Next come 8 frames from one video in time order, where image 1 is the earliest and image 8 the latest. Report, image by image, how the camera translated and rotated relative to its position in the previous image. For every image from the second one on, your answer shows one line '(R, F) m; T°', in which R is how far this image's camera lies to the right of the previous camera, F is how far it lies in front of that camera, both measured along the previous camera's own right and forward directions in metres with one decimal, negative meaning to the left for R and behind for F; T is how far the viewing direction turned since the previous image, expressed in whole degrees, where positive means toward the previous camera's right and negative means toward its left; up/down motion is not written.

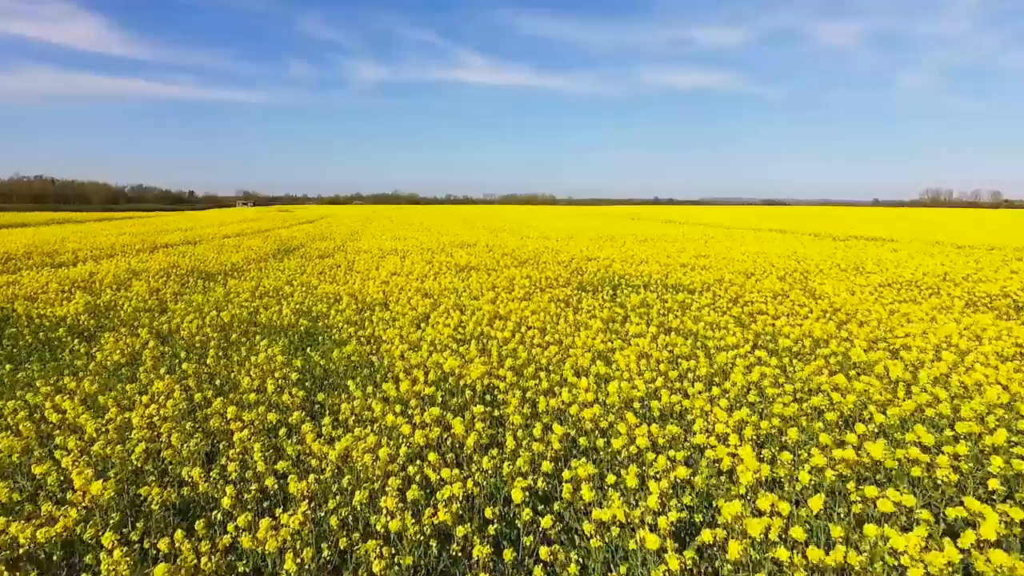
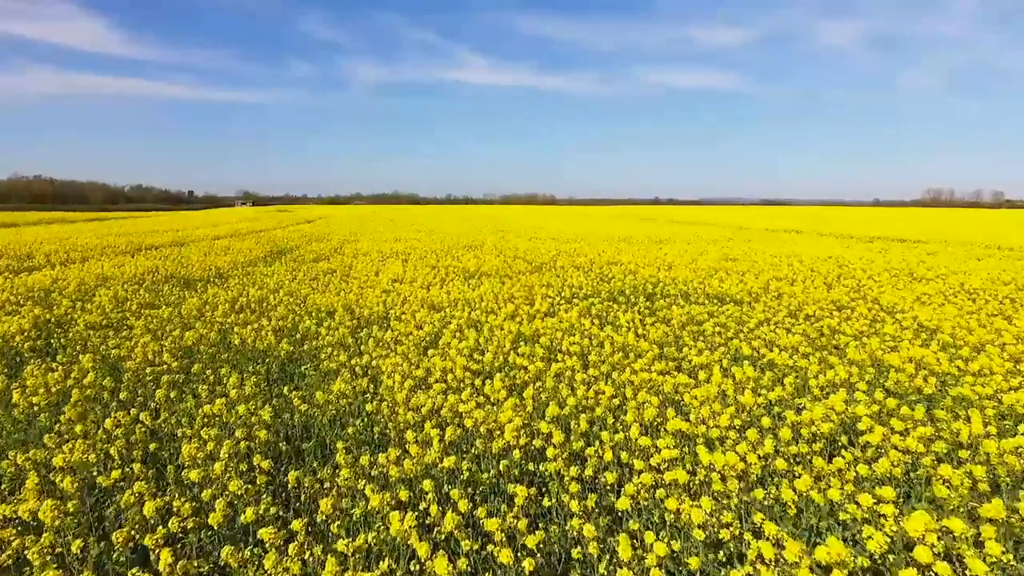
(-0.2, +1.6) m; 0°
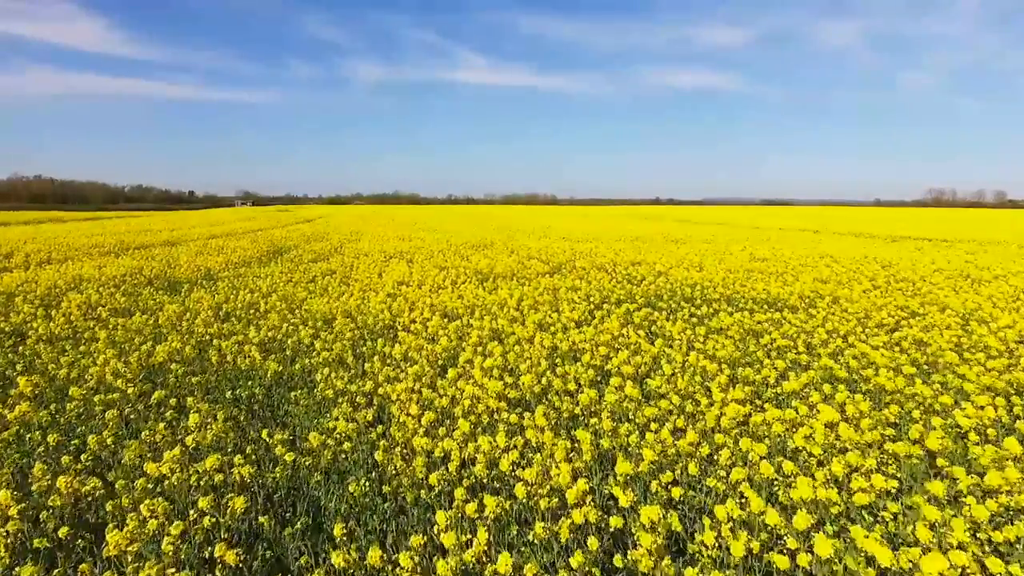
(-0.2, +1.3) m; 0°
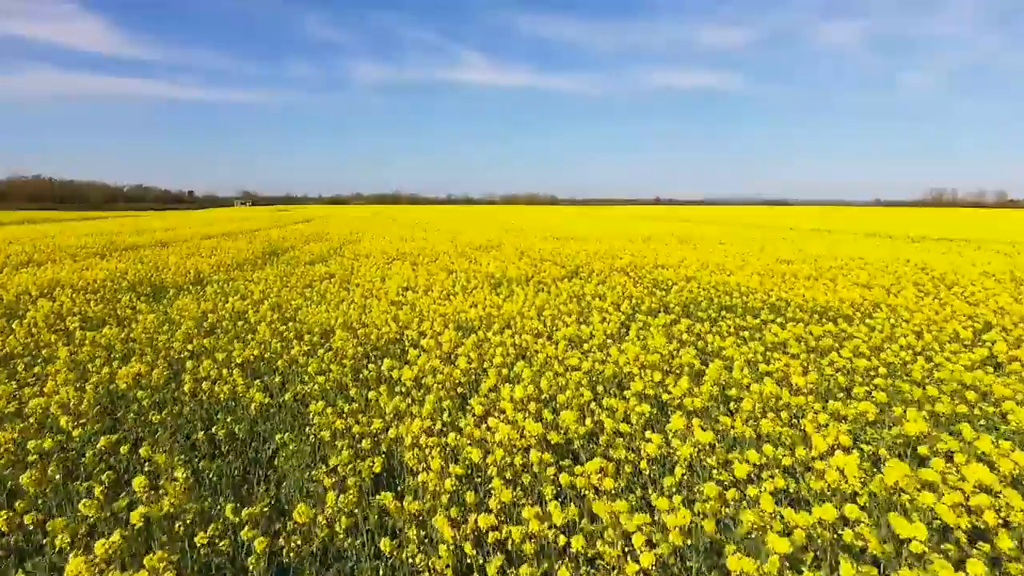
(-0.2, +1.0) m; 0°
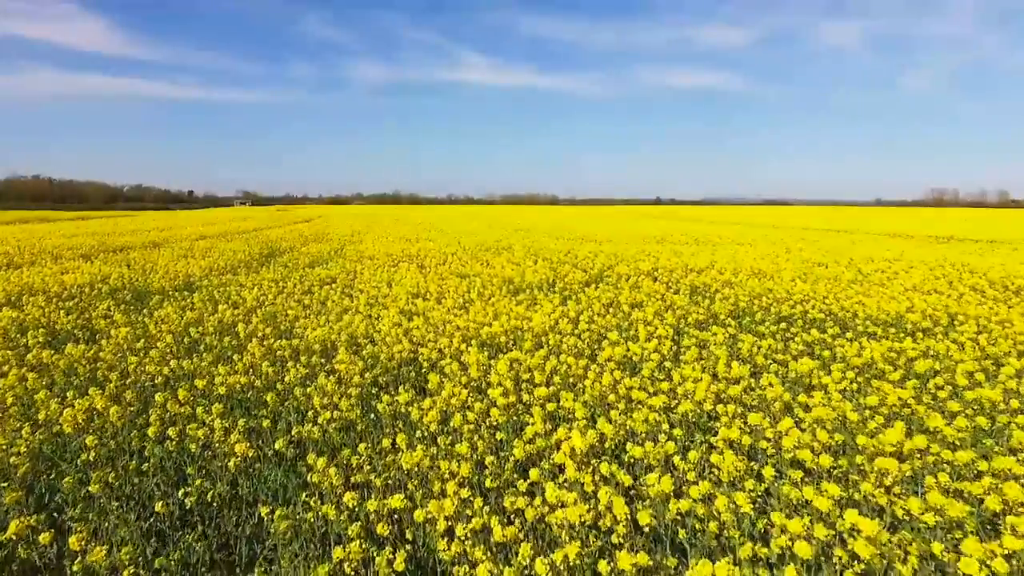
(-0.2, +1.1) m; 0°
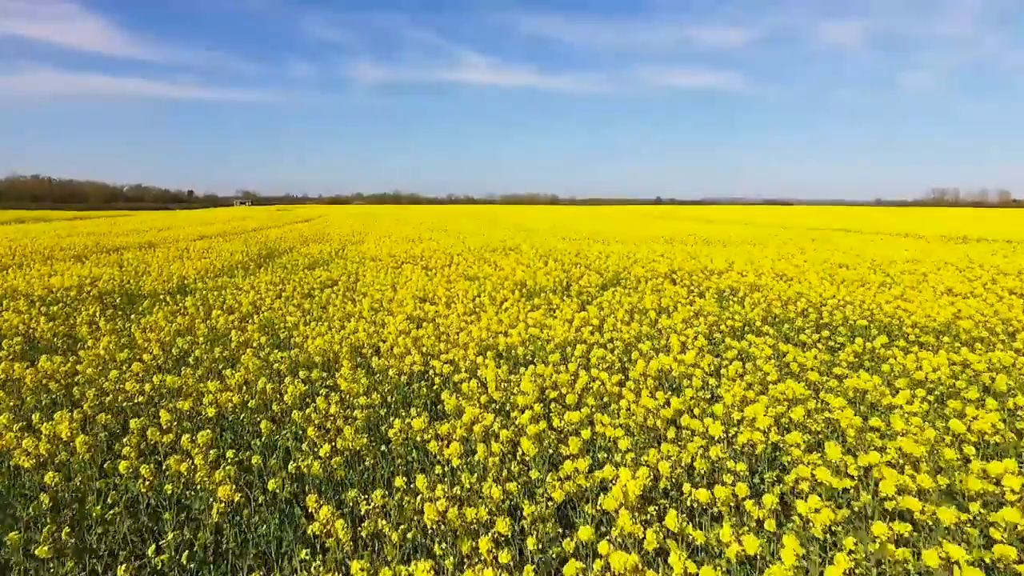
(-0.1, +0.6) m; 0°
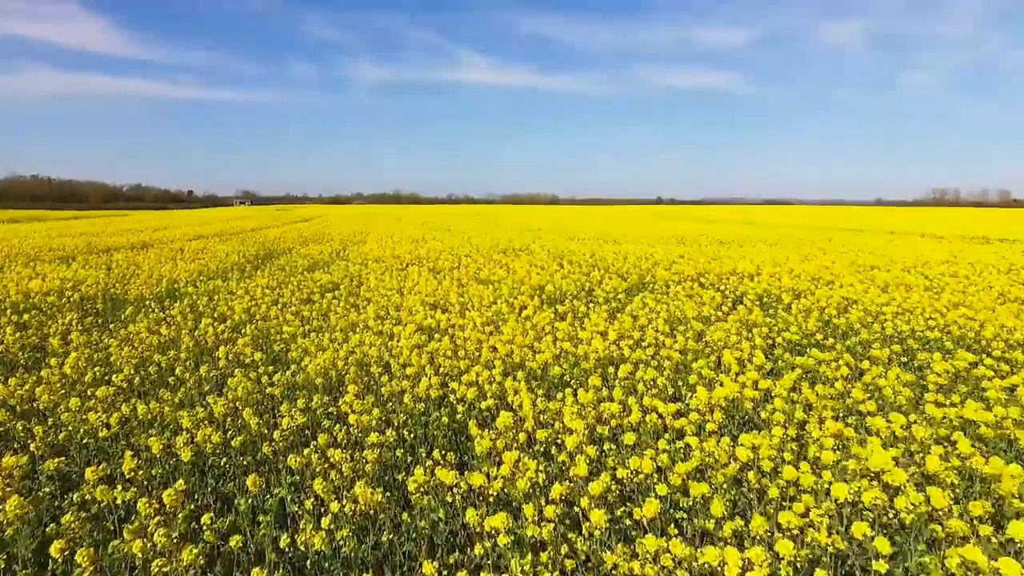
(-0.2, +0.9) m; 0°
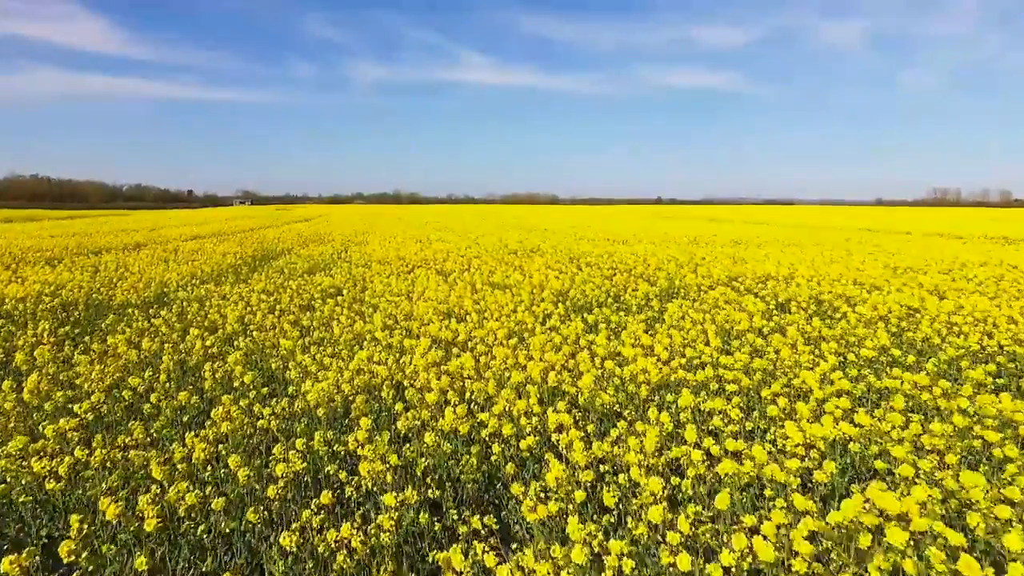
(-0.2, +0.8) m; 0°
